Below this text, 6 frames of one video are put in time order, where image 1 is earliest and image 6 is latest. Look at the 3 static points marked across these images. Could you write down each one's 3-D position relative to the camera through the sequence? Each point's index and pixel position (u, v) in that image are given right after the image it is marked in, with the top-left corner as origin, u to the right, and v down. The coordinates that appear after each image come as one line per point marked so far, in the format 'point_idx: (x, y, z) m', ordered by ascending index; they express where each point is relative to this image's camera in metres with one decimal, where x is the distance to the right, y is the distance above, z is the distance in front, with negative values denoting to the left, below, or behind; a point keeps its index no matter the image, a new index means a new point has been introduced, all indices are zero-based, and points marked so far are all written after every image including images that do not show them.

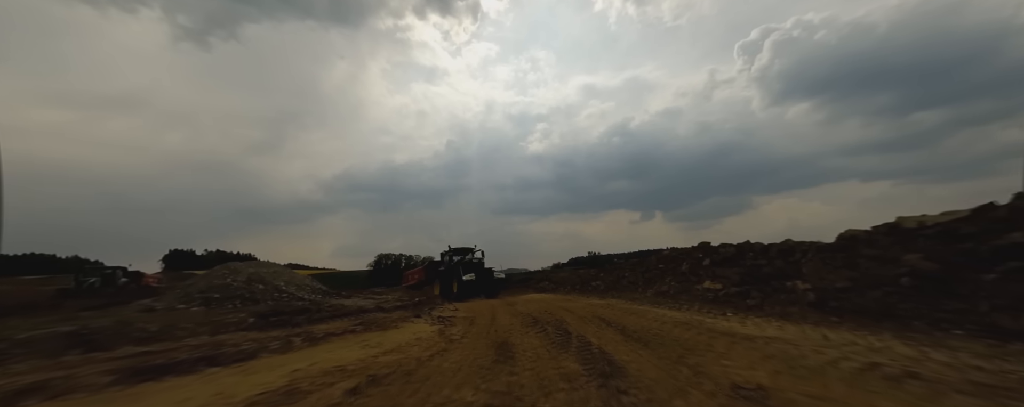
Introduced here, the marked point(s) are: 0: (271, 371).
0: (-4.0, -2.7, +5.4) m
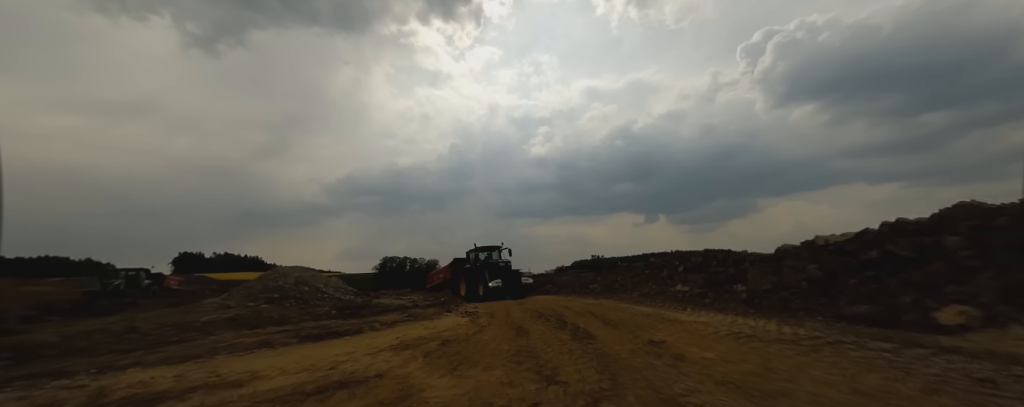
0: (-3.6, -3.7, +8.9) m
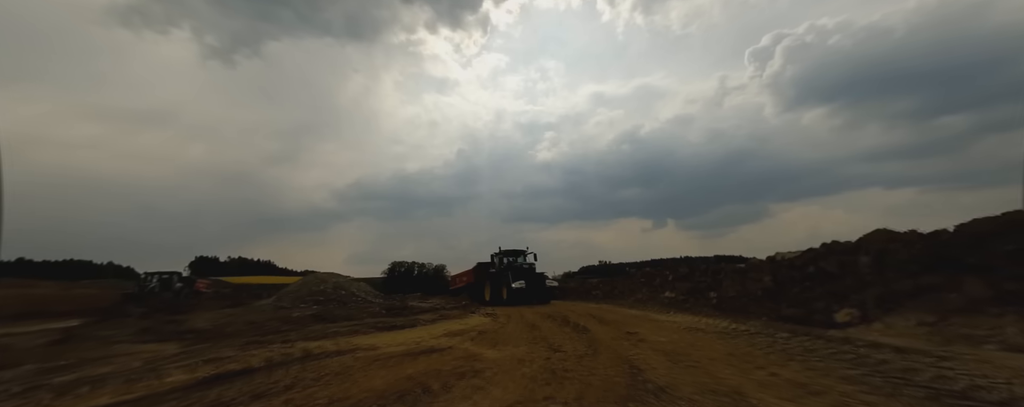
0: (-3.0, -4.7, +12.2) m
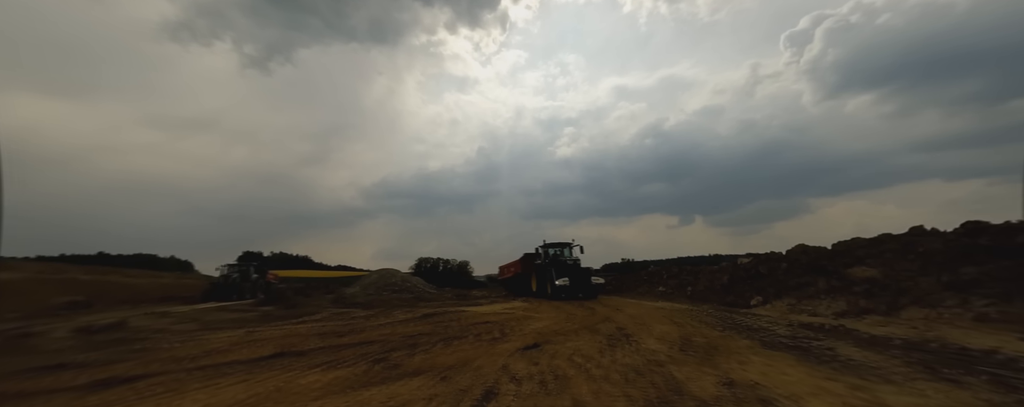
0: (-1.1, -6.1, +19.3) m
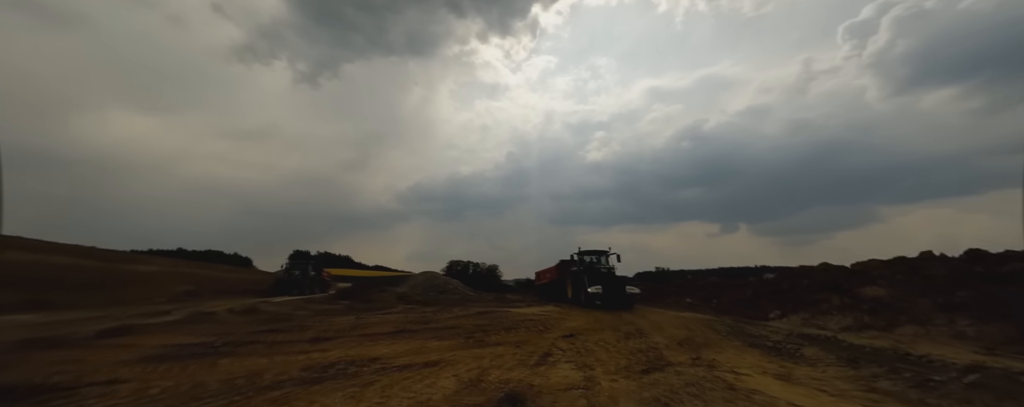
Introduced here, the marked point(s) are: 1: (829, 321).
0: (+1.3, -7.2, +22.0) m
1: (+14.7, -5.5, +15.0) m
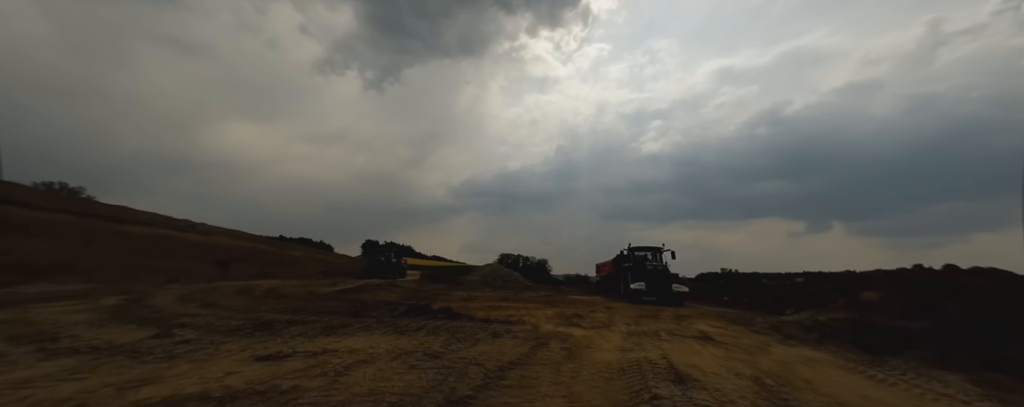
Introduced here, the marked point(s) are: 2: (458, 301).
0: (+6.0, -8.0, +27.6) m
1: (+18.2, -6.6, +18.7) m
2: (-2.1, -4.0, +13.1) m
